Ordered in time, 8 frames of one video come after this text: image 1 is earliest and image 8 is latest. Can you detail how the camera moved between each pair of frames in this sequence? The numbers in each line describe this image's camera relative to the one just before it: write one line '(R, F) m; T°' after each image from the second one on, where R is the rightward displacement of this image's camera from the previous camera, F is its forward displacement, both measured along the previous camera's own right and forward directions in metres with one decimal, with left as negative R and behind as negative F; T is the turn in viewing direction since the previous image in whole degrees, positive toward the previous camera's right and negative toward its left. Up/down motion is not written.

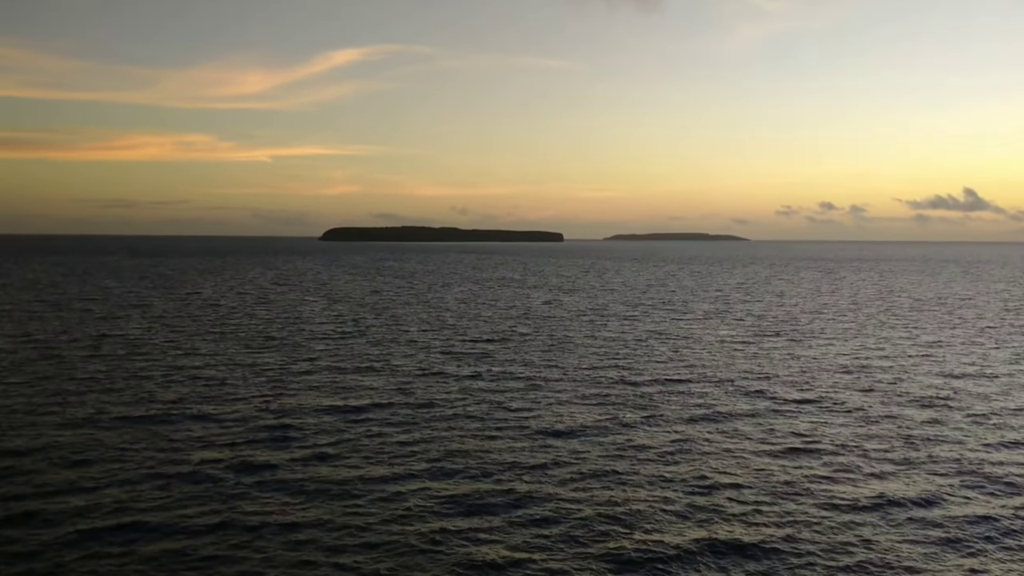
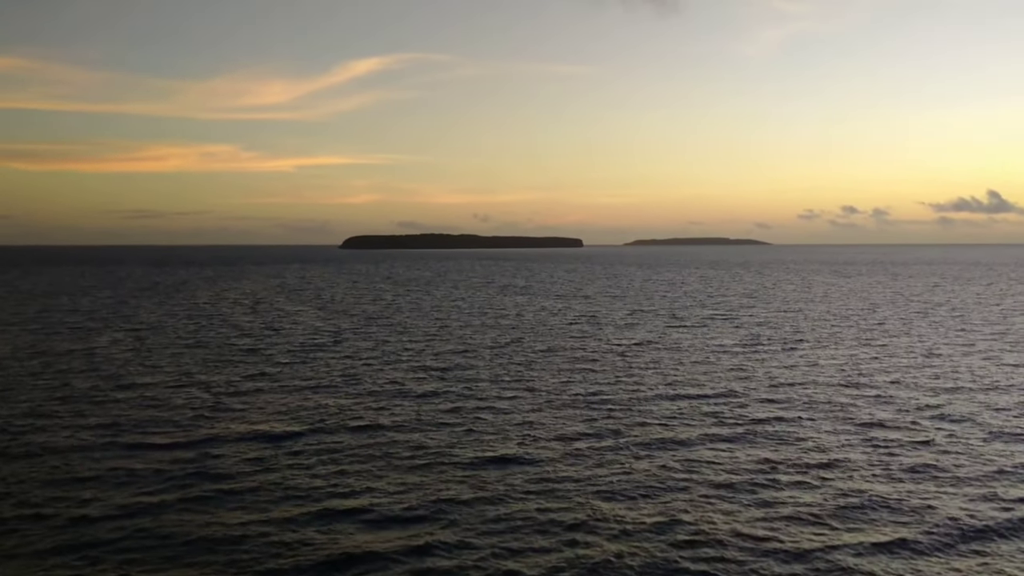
(+2.0, +2.5) m; -1°
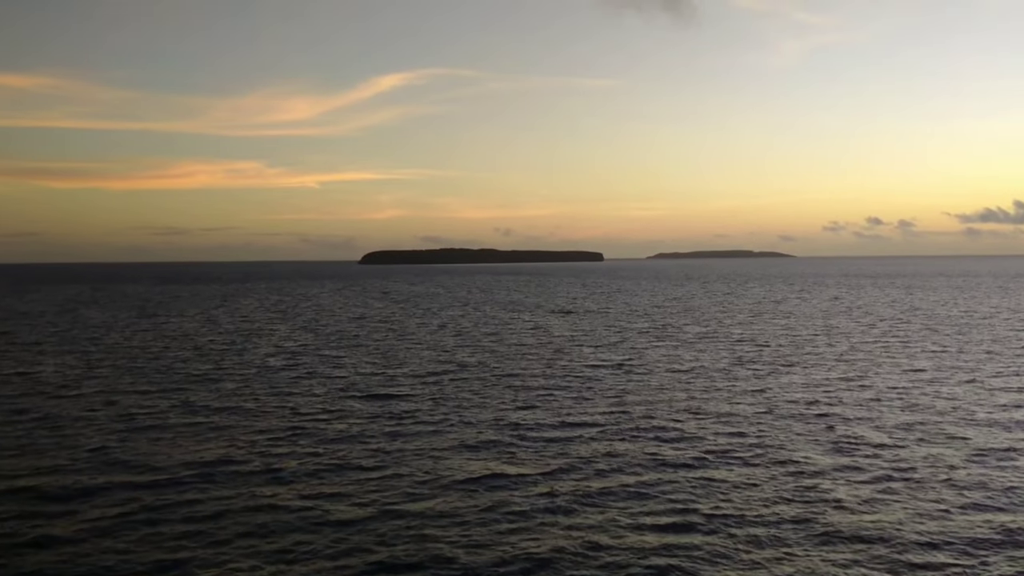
(+2.7, +2.9) m; -1°
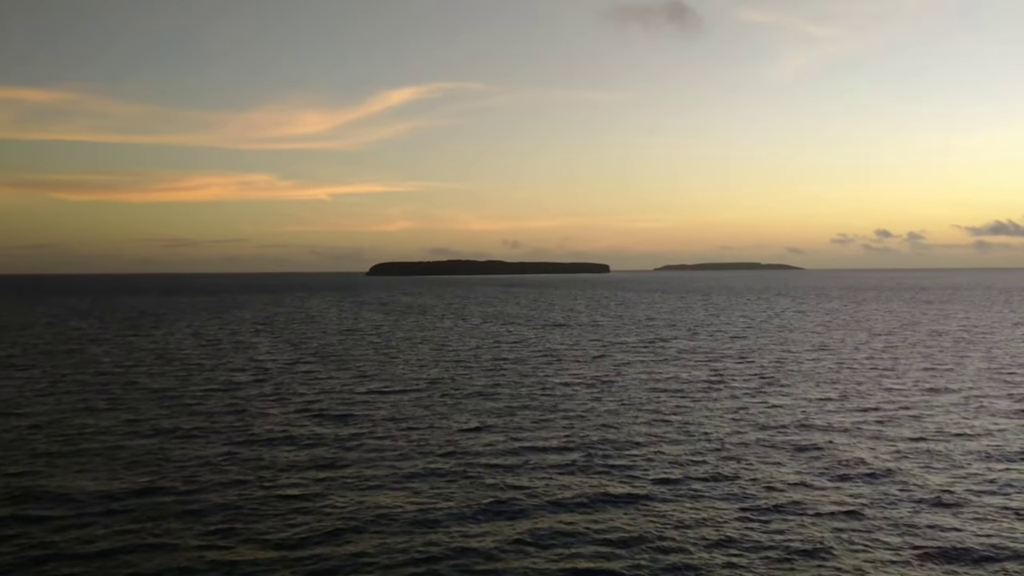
(+1.6, +1.5) m; 0°
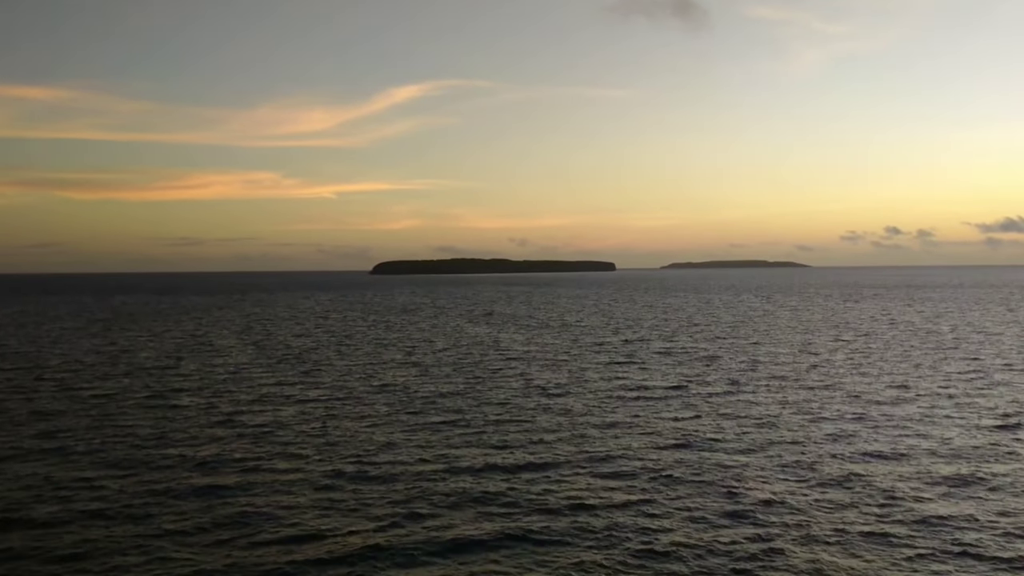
(+2.2, +2.4) m; 0°
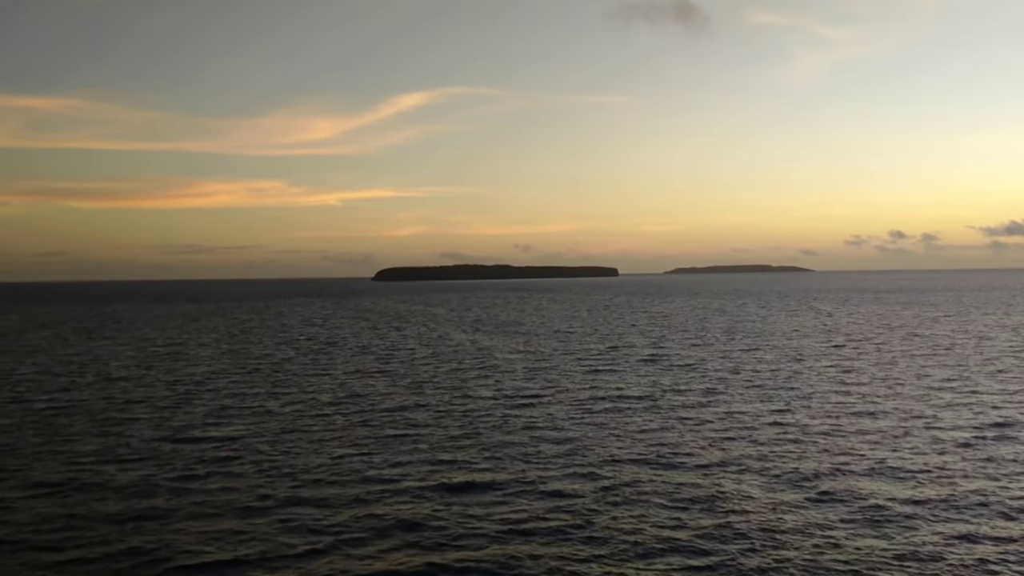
(+1.4, +1.3) m; 0°
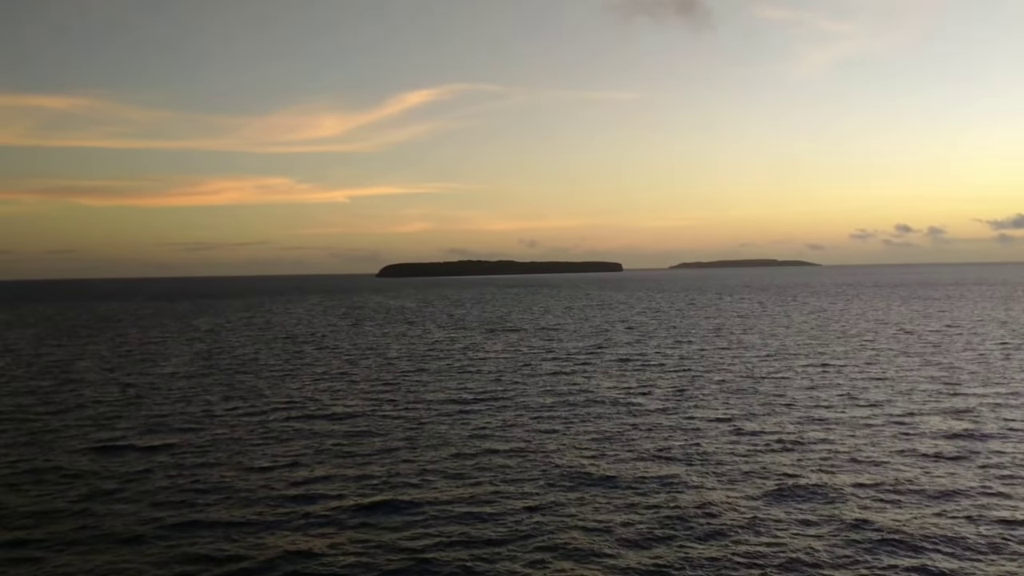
(+1.7, +1.6) m; 0°
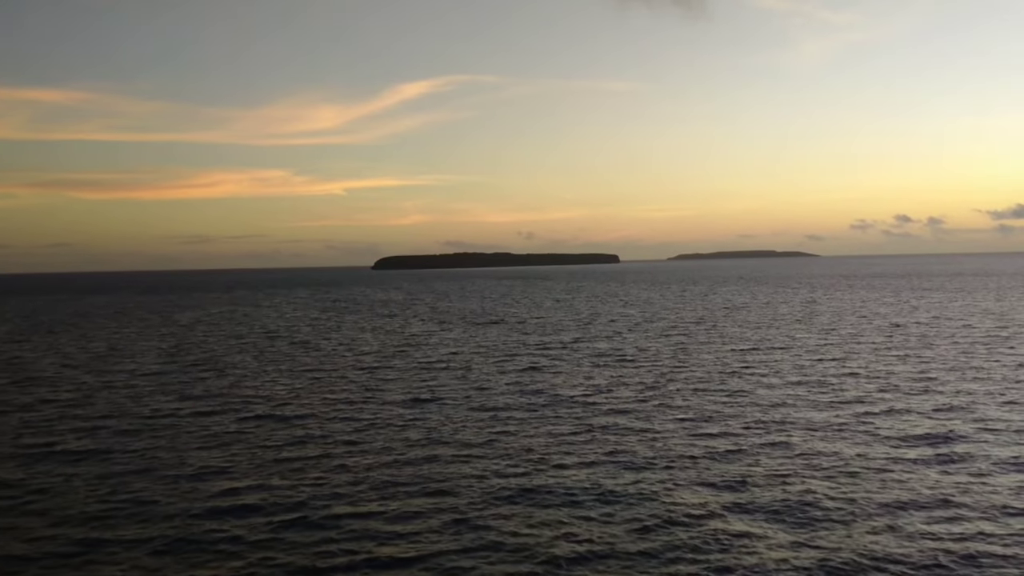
(+1.2, +1.3) m; 0°
